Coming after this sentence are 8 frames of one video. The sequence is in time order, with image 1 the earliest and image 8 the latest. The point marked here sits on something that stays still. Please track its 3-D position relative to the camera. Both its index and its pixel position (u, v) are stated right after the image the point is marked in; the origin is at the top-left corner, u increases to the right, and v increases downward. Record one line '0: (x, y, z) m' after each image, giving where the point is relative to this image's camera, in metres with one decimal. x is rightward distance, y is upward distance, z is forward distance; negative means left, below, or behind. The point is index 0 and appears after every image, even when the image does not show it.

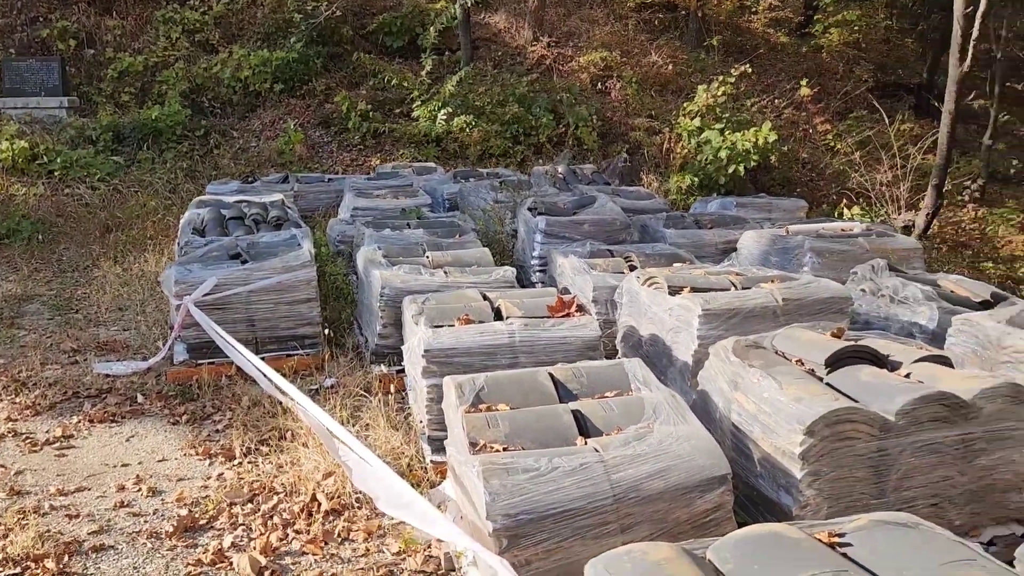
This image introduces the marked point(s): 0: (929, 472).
0: (+1.0, -0.5, +2.1) m
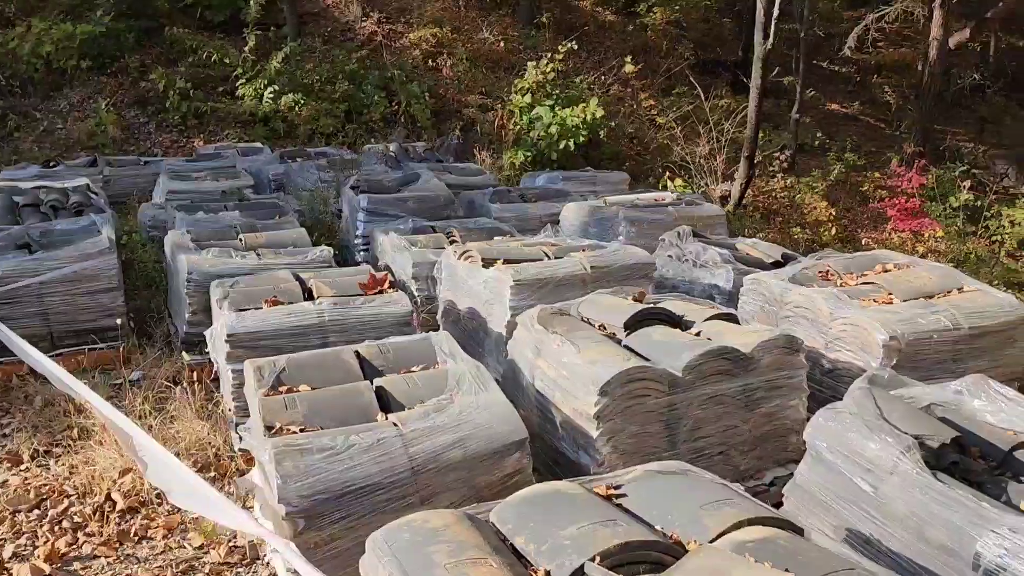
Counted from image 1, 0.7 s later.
0: (+0.5, -0.4, +2.3) m
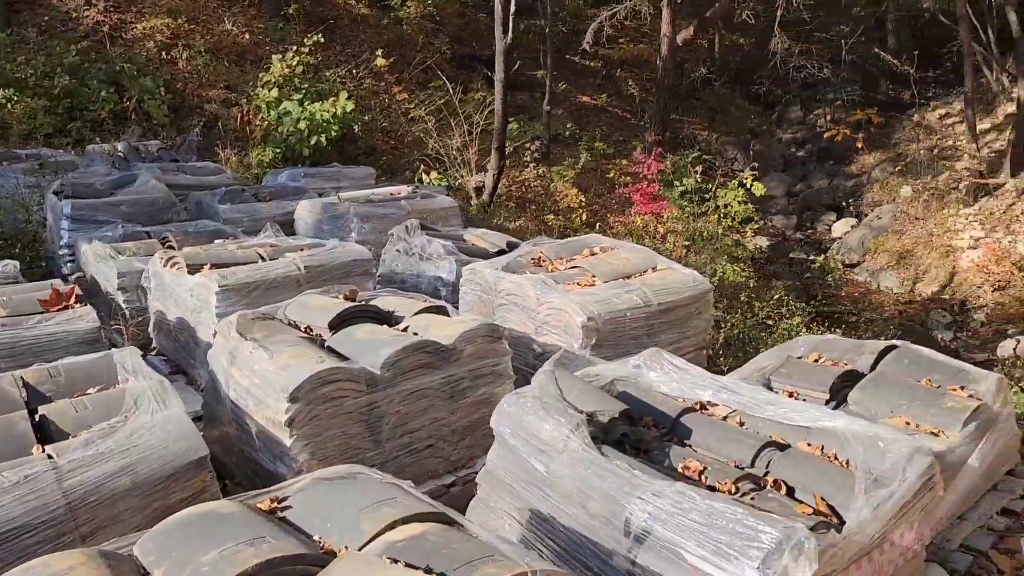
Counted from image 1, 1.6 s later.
0: (-0.2, -0.3, +2.2) m
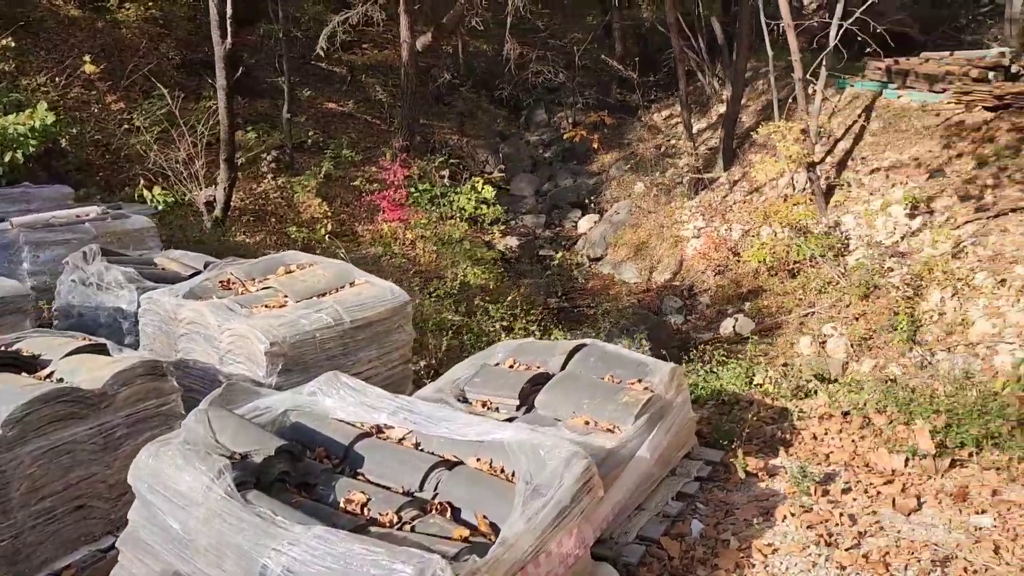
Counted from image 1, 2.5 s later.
0: (-1.0, -0.4, +2.0) m
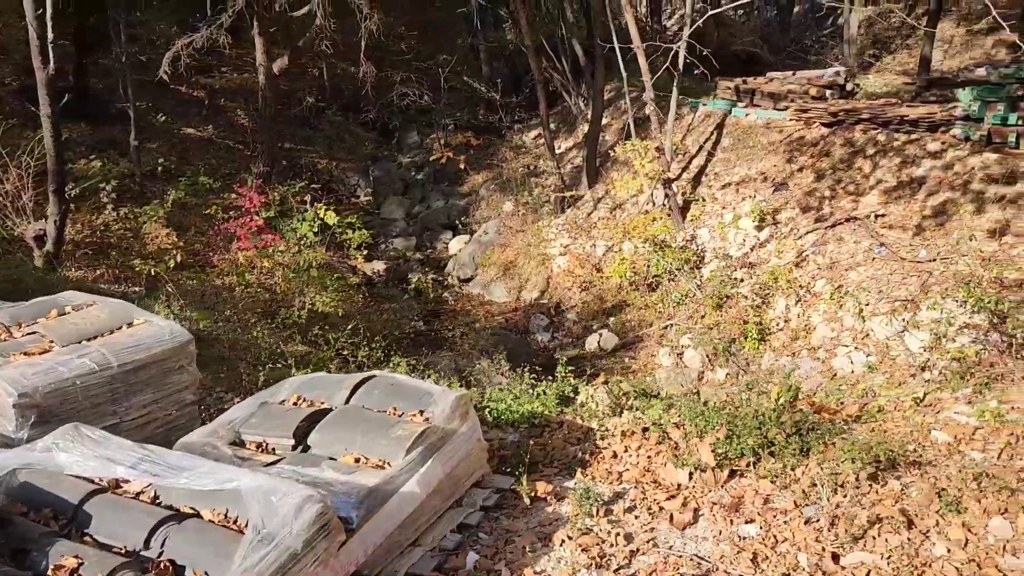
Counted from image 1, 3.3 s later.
0: (-1.6, -0.6, +1.7) m
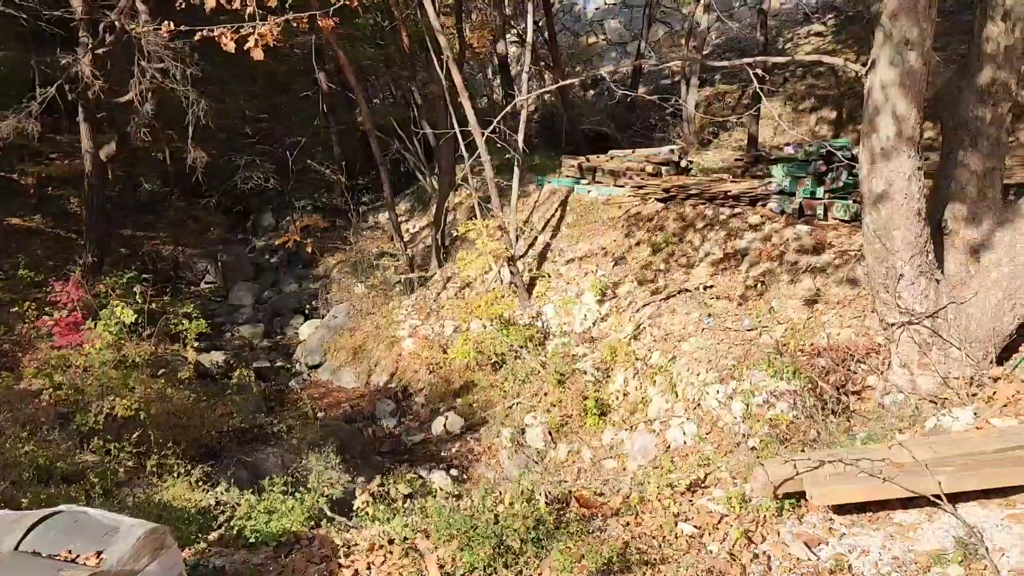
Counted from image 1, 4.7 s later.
0: (-2.3, -0.9, +1.3) m
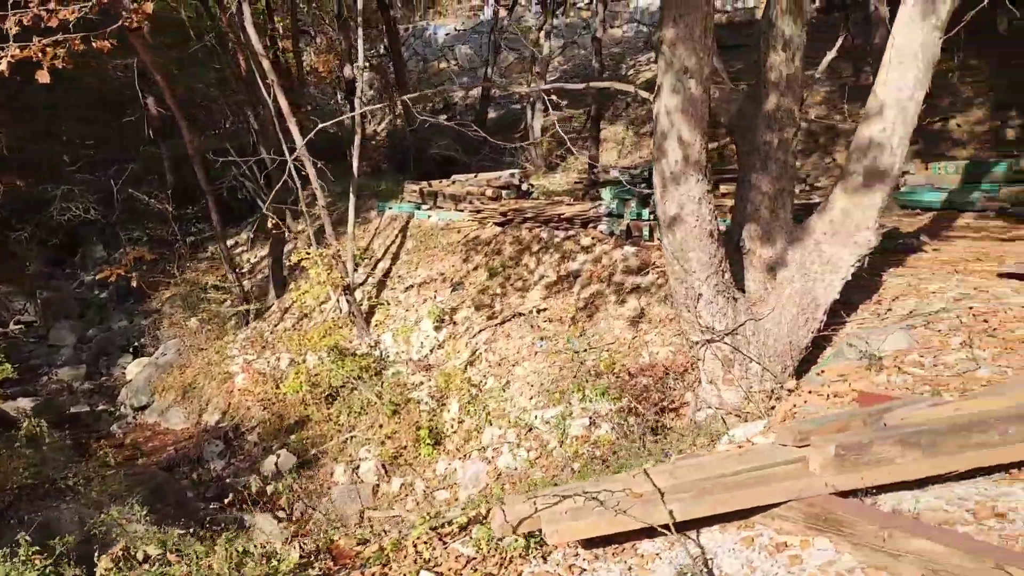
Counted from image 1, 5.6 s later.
0: (-2.8, -1.0, +0.7) m
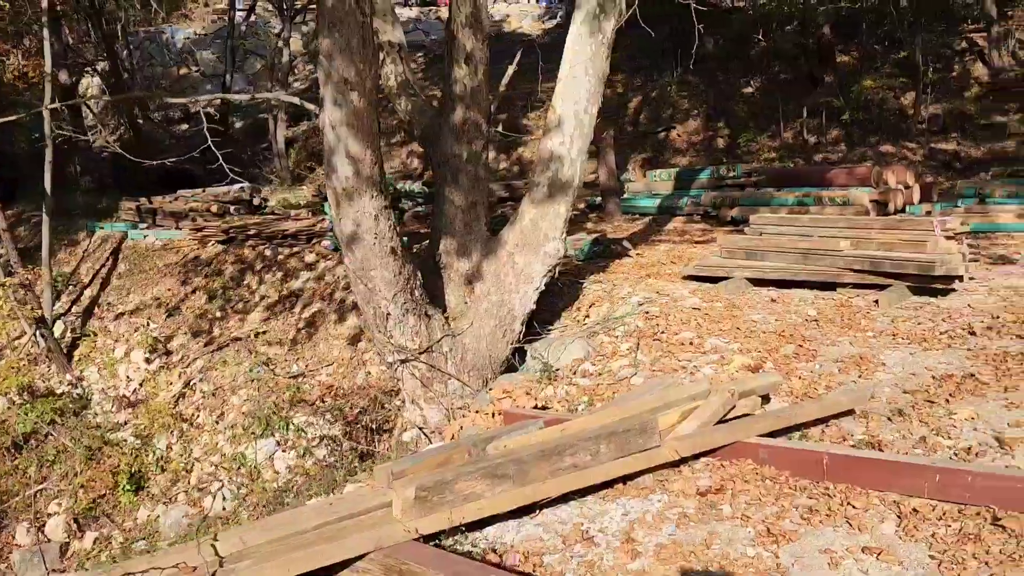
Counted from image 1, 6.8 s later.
0: (-3.5, -1.3, -0.3) m
